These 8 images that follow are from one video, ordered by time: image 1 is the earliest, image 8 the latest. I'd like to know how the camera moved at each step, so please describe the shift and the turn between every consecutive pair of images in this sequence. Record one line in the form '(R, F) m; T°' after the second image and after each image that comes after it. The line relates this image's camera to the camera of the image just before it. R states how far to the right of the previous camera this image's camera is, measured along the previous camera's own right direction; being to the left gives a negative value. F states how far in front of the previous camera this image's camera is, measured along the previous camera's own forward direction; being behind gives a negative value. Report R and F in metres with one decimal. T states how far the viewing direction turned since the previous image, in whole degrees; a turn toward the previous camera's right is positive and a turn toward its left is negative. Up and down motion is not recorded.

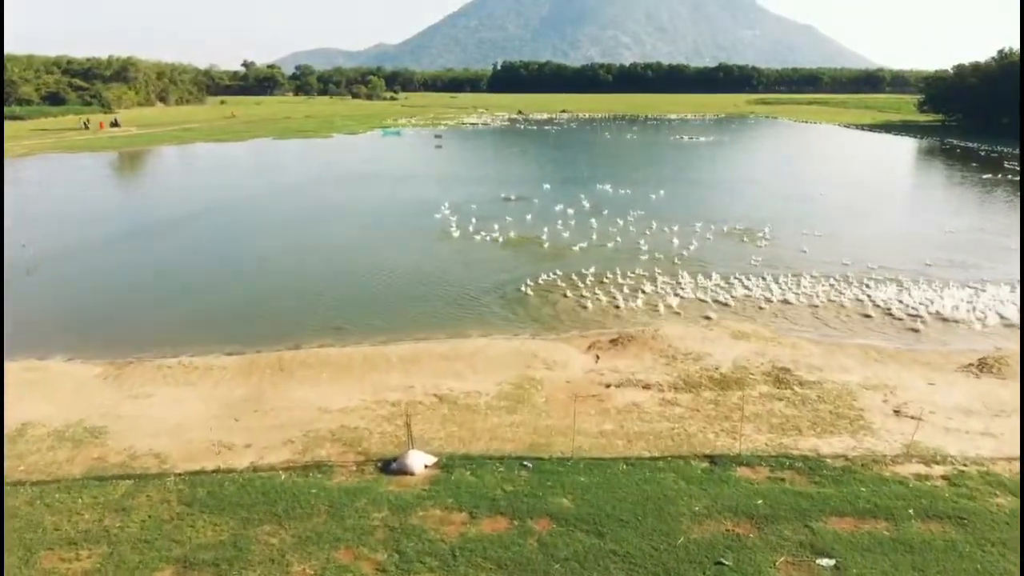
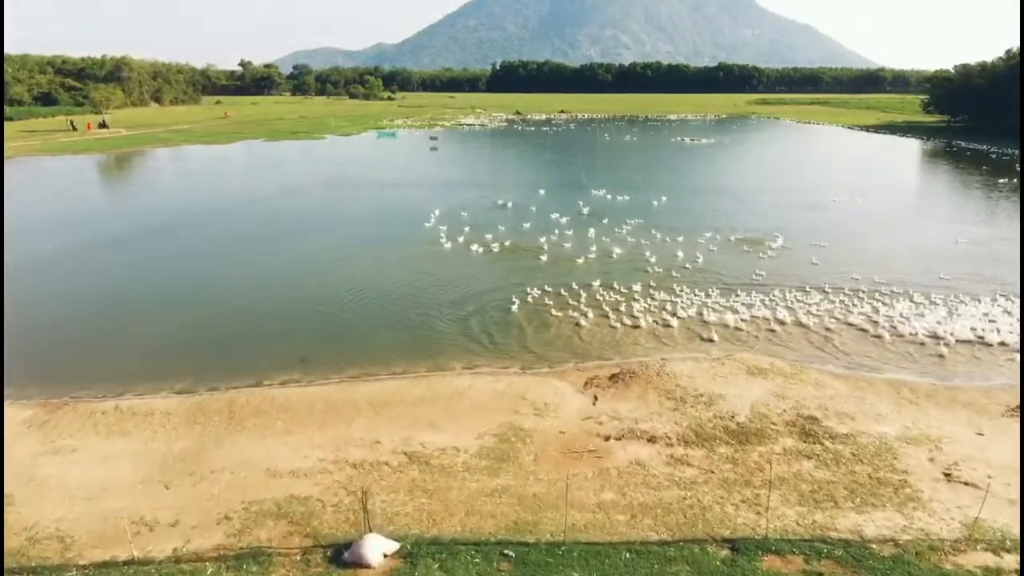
(+0.3, +1.8) m; 0°
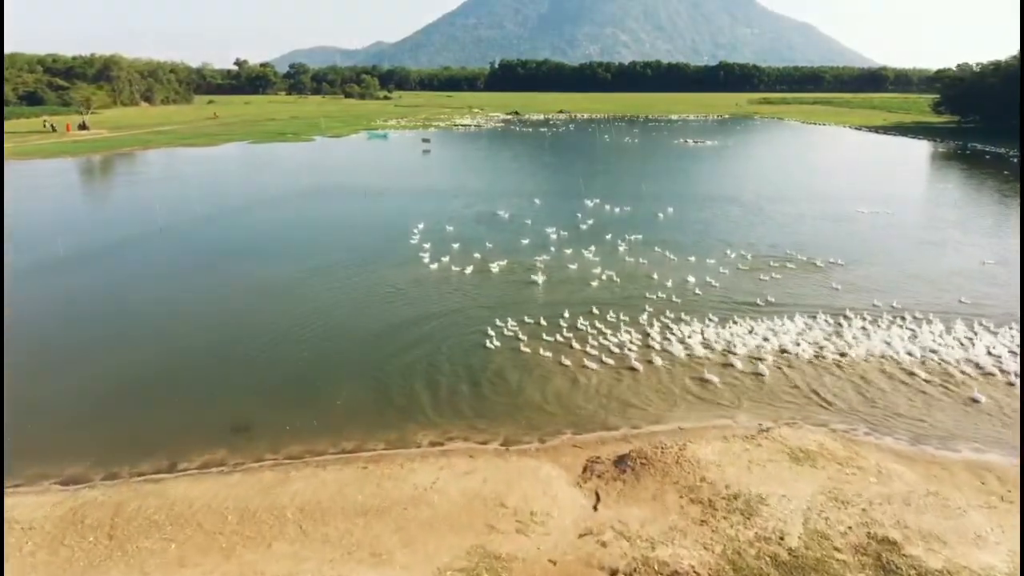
(+0.4, +3.0) m; 0°
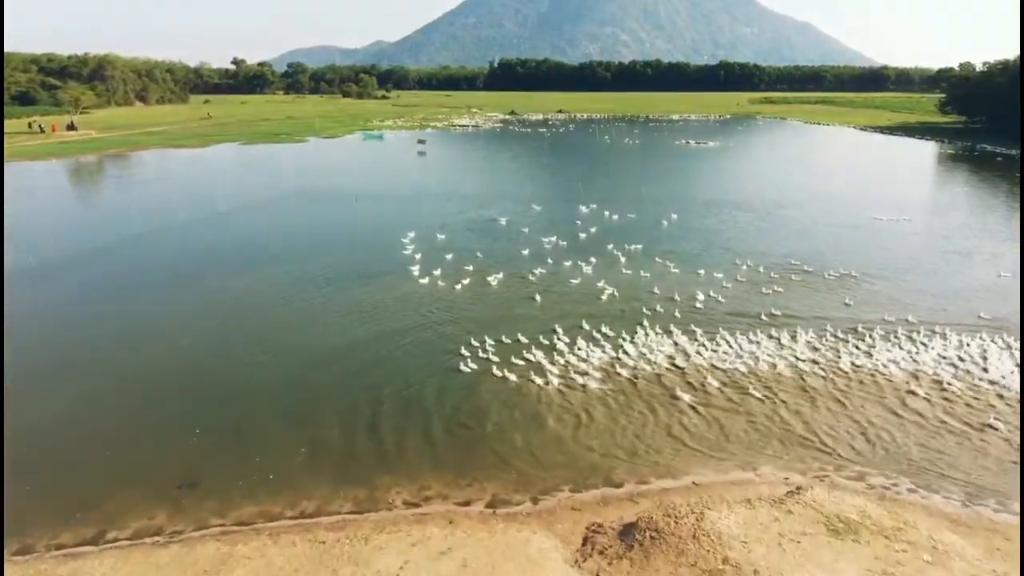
(+0.2, +1.7) m; 0°
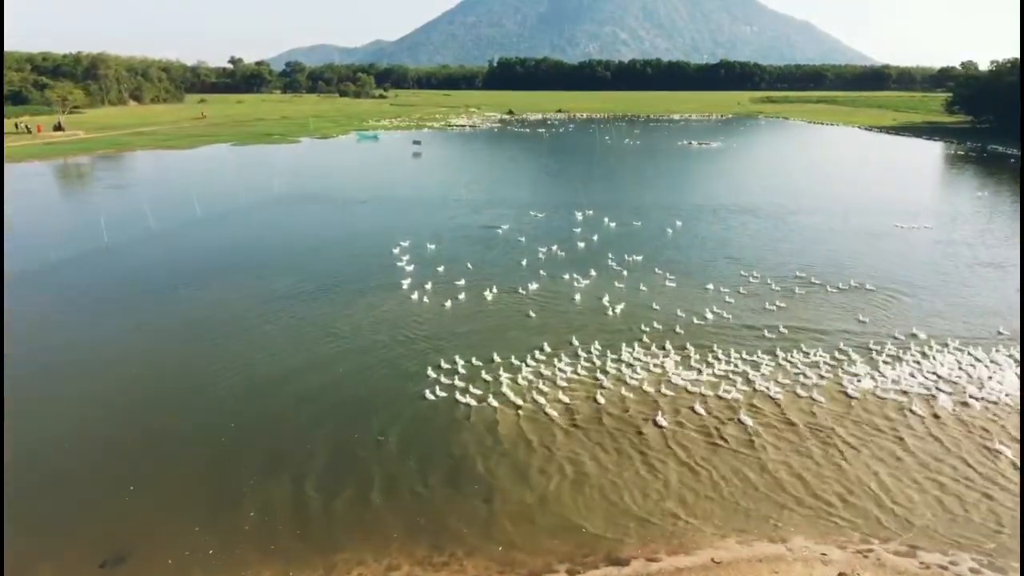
(+0.2, +1.8) m; 0°
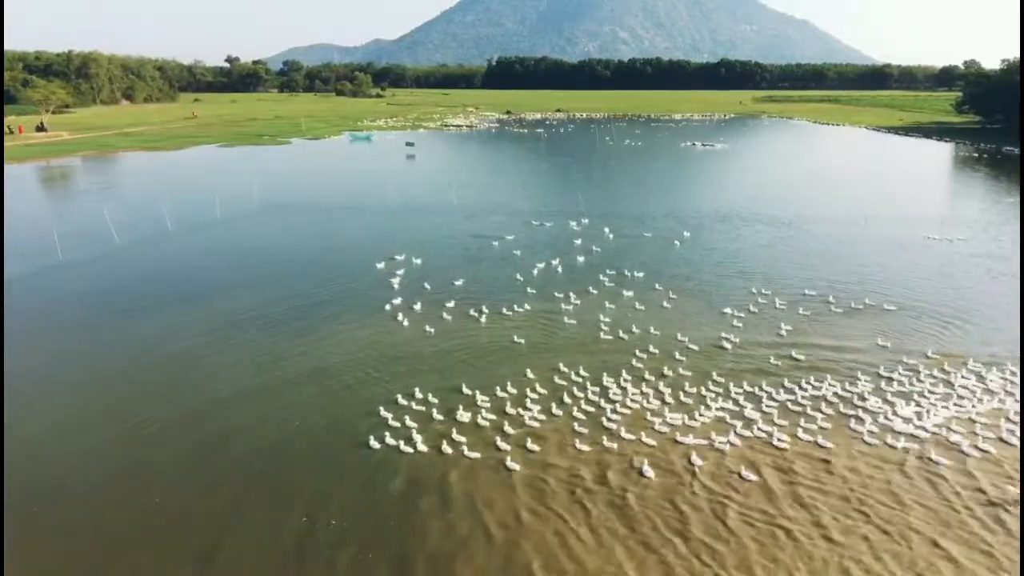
(+0.2, +2.4) m; 0°
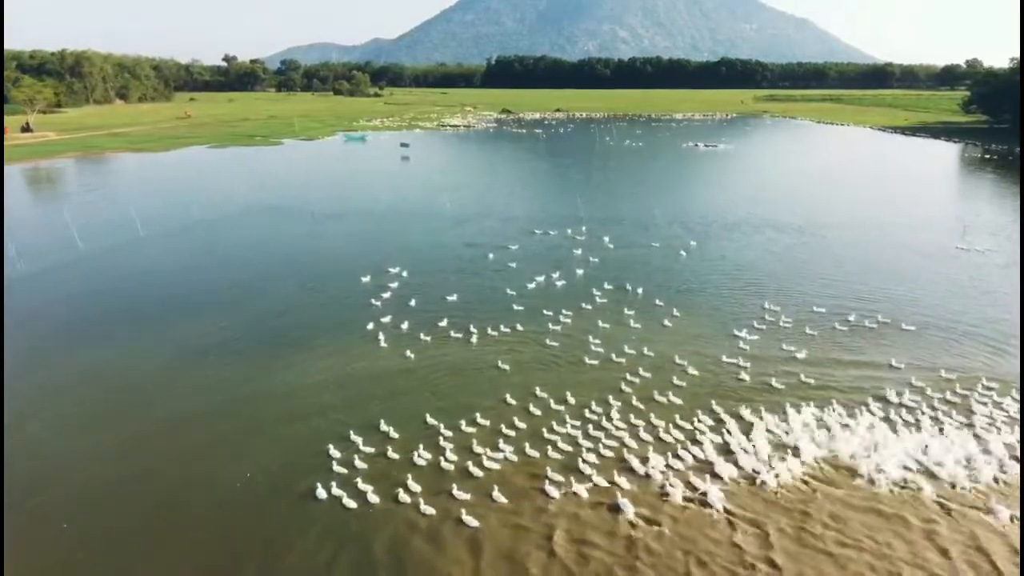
(+0.2, +1.8) m; 0°
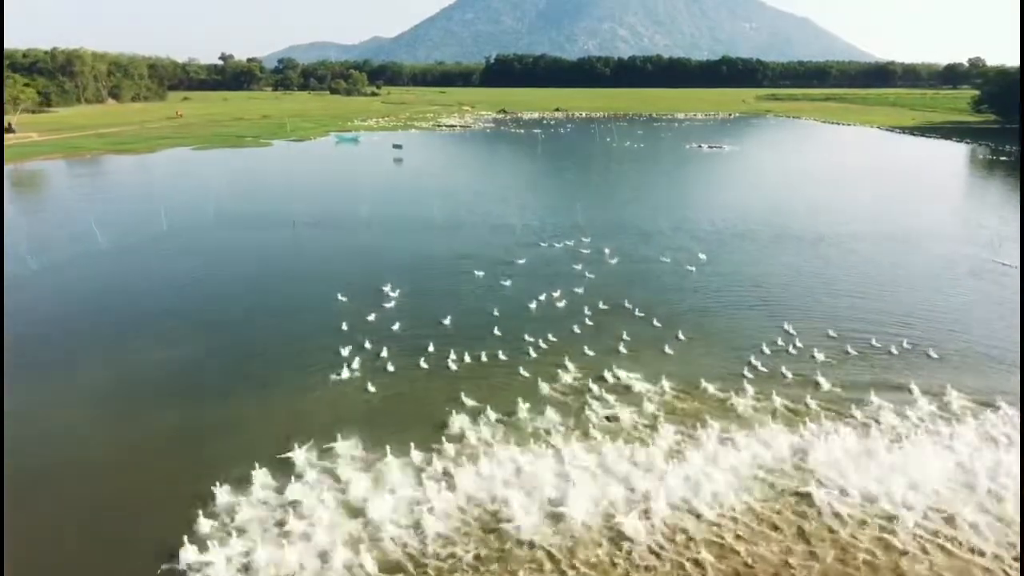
(+0.2, +2.2) m; 0°
